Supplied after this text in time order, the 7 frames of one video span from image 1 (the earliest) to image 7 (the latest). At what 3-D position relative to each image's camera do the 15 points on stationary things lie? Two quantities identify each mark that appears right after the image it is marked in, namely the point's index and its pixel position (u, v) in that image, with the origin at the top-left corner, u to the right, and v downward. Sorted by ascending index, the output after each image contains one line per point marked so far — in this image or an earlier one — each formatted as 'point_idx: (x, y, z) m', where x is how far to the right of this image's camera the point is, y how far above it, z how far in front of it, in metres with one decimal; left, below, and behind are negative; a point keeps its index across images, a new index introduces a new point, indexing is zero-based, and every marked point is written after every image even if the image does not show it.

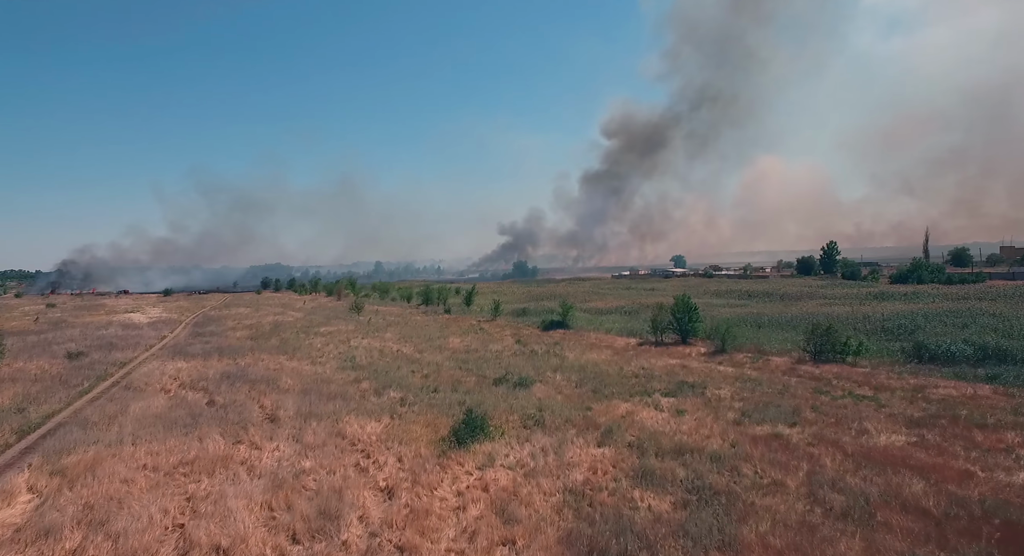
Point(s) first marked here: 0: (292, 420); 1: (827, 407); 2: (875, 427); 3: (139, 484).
0: (-6.8, -4.4, +18.8) m
1: (+9.7, -3.9, +18.9) m
2: (+9.6, -3.9, +16.2) m
3: (-8.2, -4.5, +13.4) m
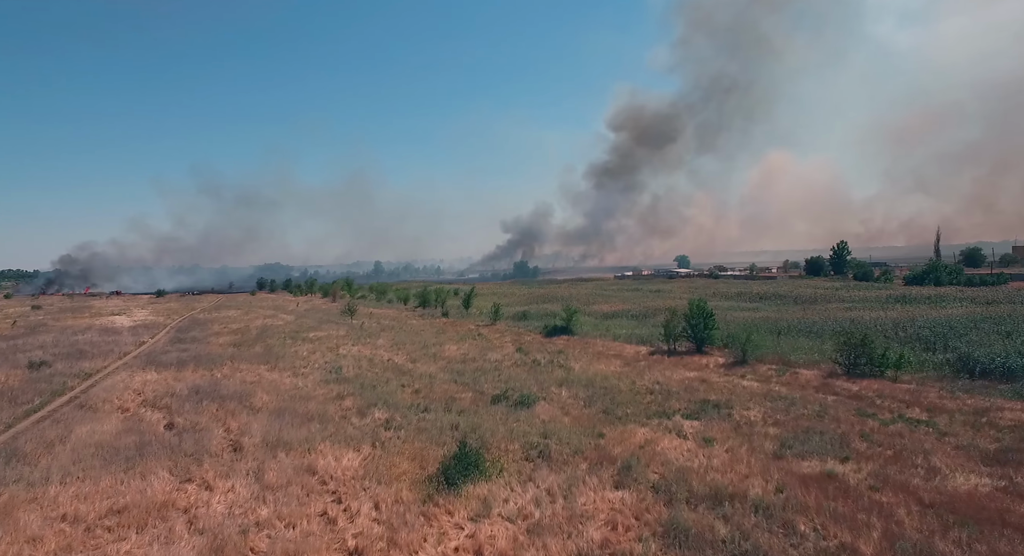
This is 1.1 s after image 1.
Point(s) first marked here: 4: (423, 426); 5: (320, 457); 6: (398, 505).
0: (-6.7, -4.5, +16.2) m
1: (+9.7, -4.1, +16.2) m
2: (+9.6, -4.1, +13.5) m
3: (-8.2, -4.7, +10.7) m
4: (-2.8, -4.6, +19.0) m
5: (-4.9, -4.6, +15.7) m
6: (-2.4, -4.7, +12.7) m
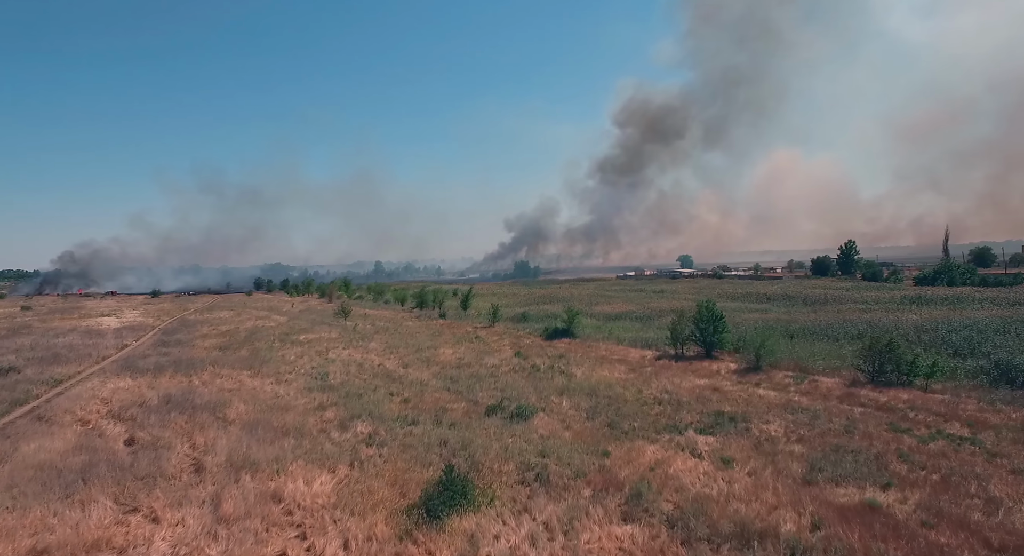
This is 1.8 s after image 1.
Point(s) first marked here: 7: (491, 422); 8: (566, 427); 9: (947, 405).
0: (-6.9, -4.5, +14.4) m
1: (+9.6, -4.1, +14.4) m
2: (+9.5, -4.1, +11.7) m
3: (-8.3, -4.7, +8.9) m
4: (-2.9, -4.6, +17.2) m
5: (-5.1, -4.6, +13.9) m
6: (-2.5, -4.7, +10.9) m
7: (-0.6, -4.4, +18.9) m
8: (+1.6, -4.4, +18.3) m
9: (+13.0, -3.8, +18.3) m
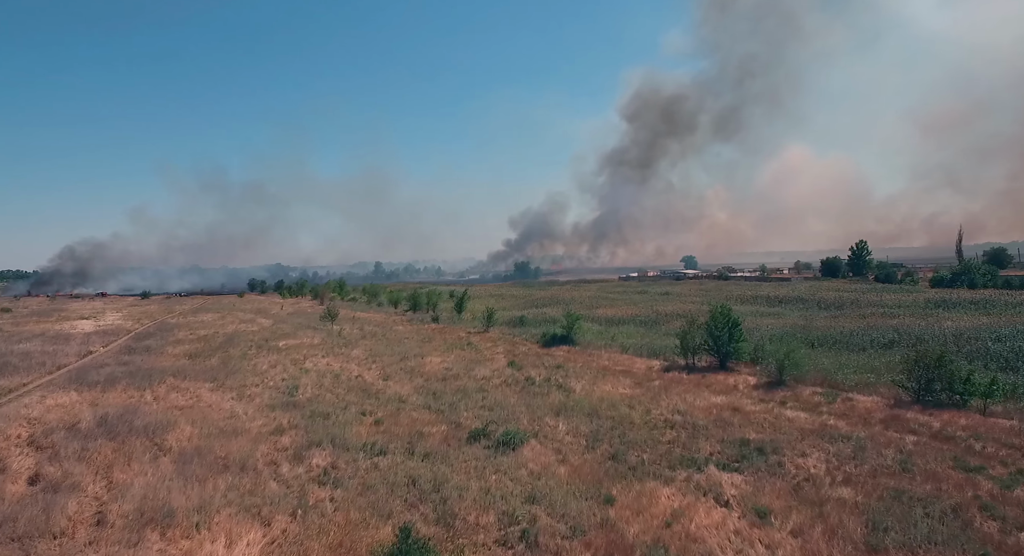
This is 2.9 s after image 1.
0: (-7.3, -4.6, +11.4) m
1: (+9.2, -4.2, +11.4) m
2: (+9.1, -4.2, +8.7) m
3: (-8.7, -4.8, +6.0) m
4: (-3.3, -4.7, +14.2) m
5: (-5.5, -4.7, +11.0) m
6: (-2.9, -4.8, +7.9) m
7: (-1.0, -4.5, +15.9) m
8: (+1.3, -4.5, +15.3) m
9: (+12.6, -3.9, +15.3) m
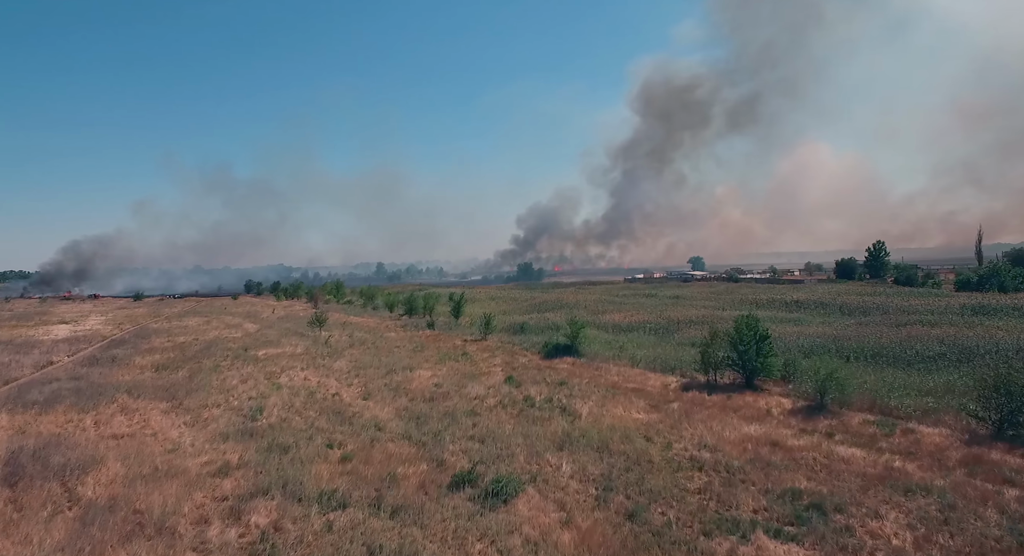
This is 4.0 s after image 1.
0: (-7.5, -4.8, +8.2) m
1: (+9.0, -4.4, +8.1) m
2: (+8.8, -4.4, +5.4) m
3: (-8.9, -4.9, +2.8) m
4: (-3.5, -4.9, +11.0) m
5: (-5.7, -4.9, +7.7) m
6: (-3.1, -5.0, +4.7) m
7: (-1.2, -4.7, +12.6) m
8: (+1.1, -4.7, +12.1) m
9: (+12.4, -4.1, +11.9) m
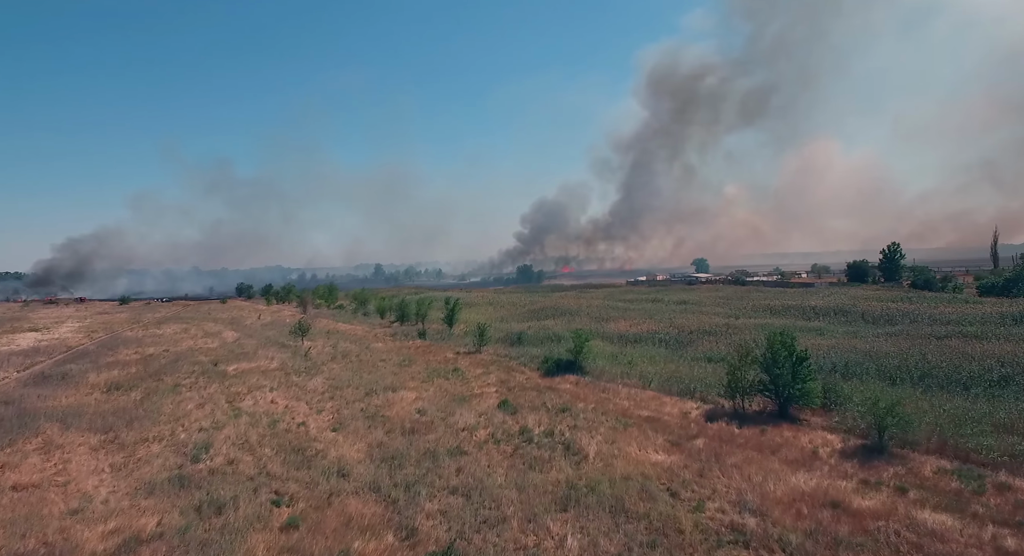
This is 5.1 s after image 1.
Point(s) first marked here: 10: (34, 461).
0: (-7.7, -5.2, +4.8) m
1: (+8.8, -4.8, +4.6) m
2: (+8.6, -4.8, +1.9) m
3: (-9.1, -5.3, -0.7) m
4: (-3.6, -5.2, +7.6) m
5: (-5.9, -5.2, +4.3) m
6: (-3.3, -5.3, +1.2) m
7: (-1.4, -5.1, +9.2) m
8: (+0.9, -5.1, +8.6) m
9: (+12.2, -4.5, +8.5) m
10: (-13.4, -5.1, +17.2) m
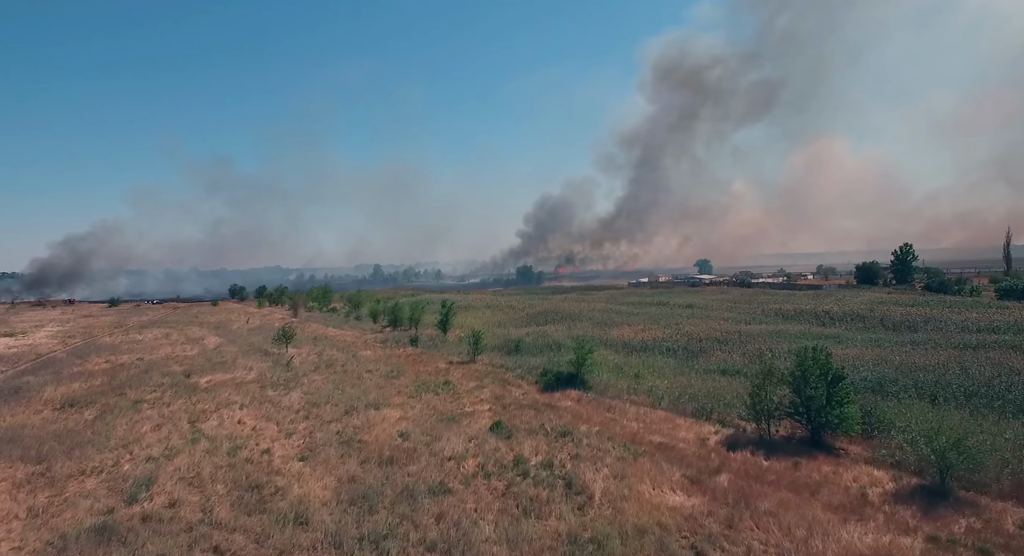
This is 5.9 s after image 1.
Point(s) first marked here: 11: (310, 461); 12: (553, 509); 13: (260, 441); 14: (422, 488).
0: (-7.9, -5.4, +2.2) m
1: (+8.6, -5.0, +2.0) m
2: (+8.4, -5.0, -0.7) m
3: (-9.3, -5.5, -3.2) m
4: (-3.8, -5.4, +5.0) m
5: (-6.1, -5.4, +1.7) m
6: (-3.5, -5.5, -1.4) m
7: (-1.6, -5.3, +6.6) m
8: (+0.7, -5.3, +6.0) m
9: (+12.0, -4.7, +5.9) m
10: (-13.6, -5.4, +14.7) m
11: (-5.7, -5.2, +17.5) m
12: (+1.0, -5.2, +13.9) m
13: (-8.2, -5.2, +20.1) m
14: (-2.2, -5.2, +15.2) m
